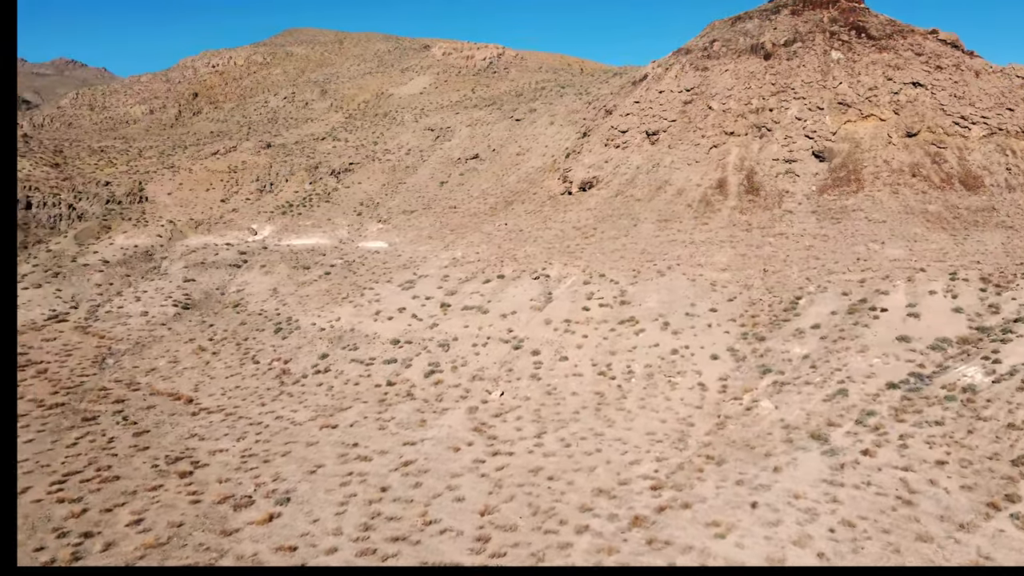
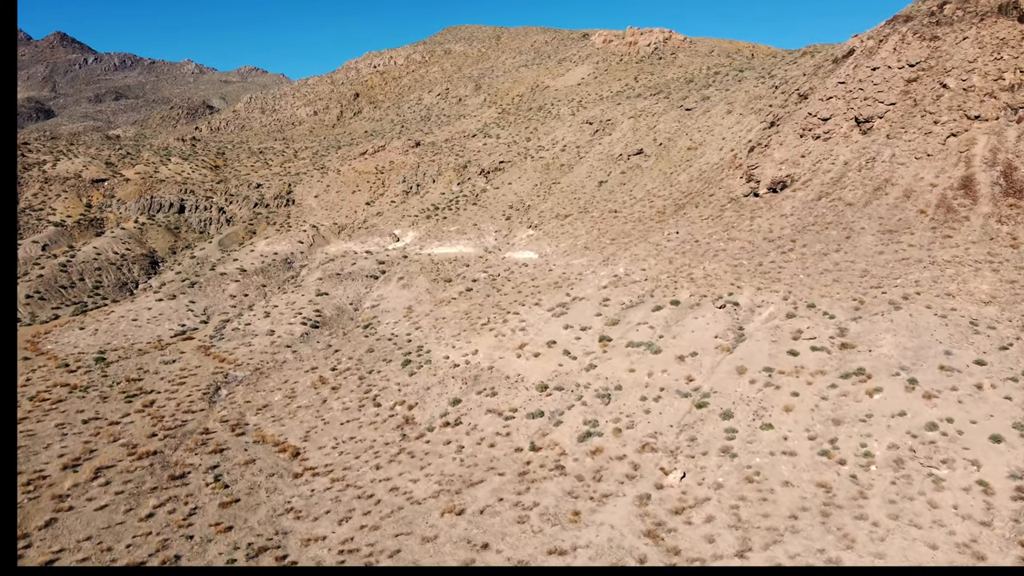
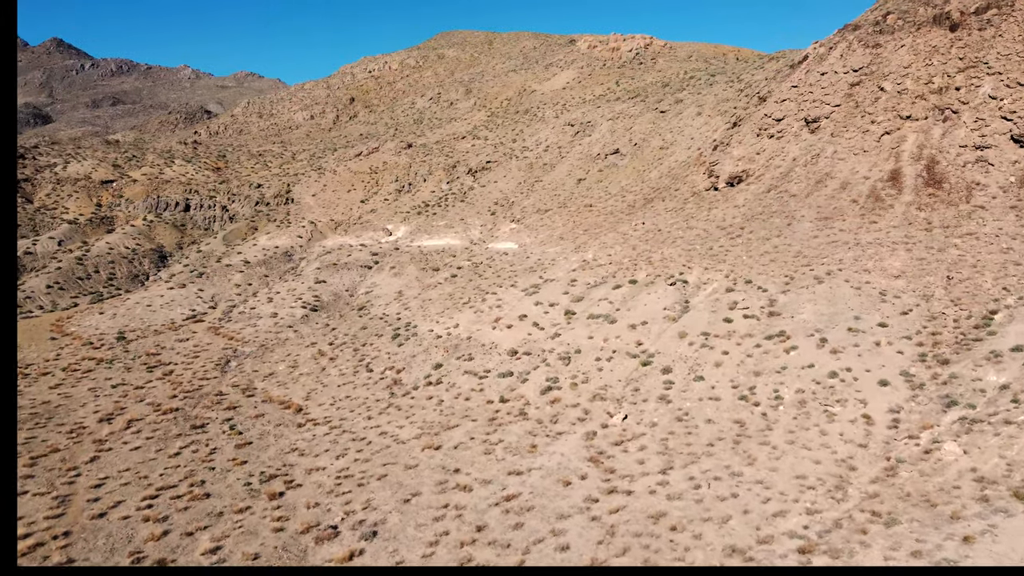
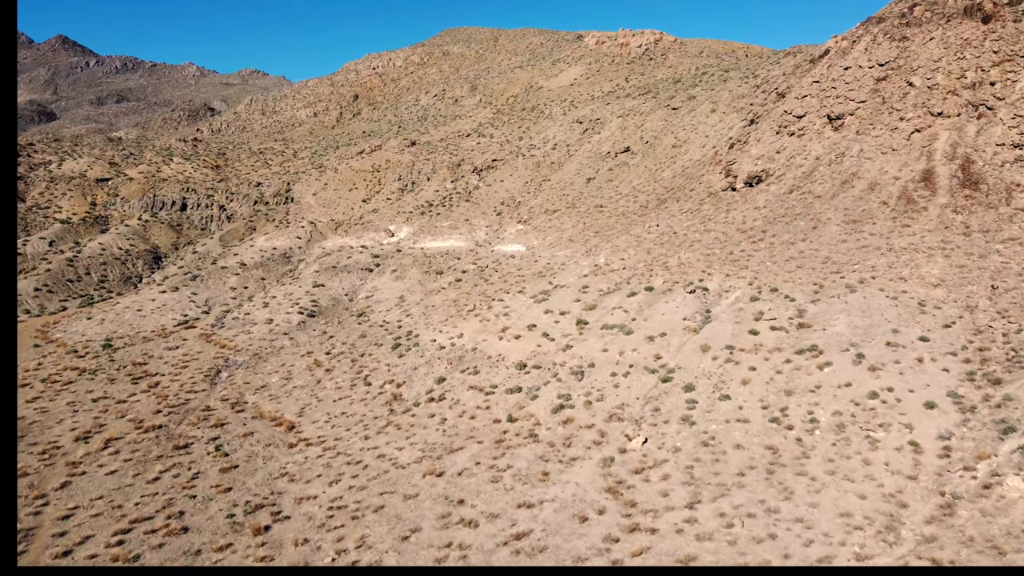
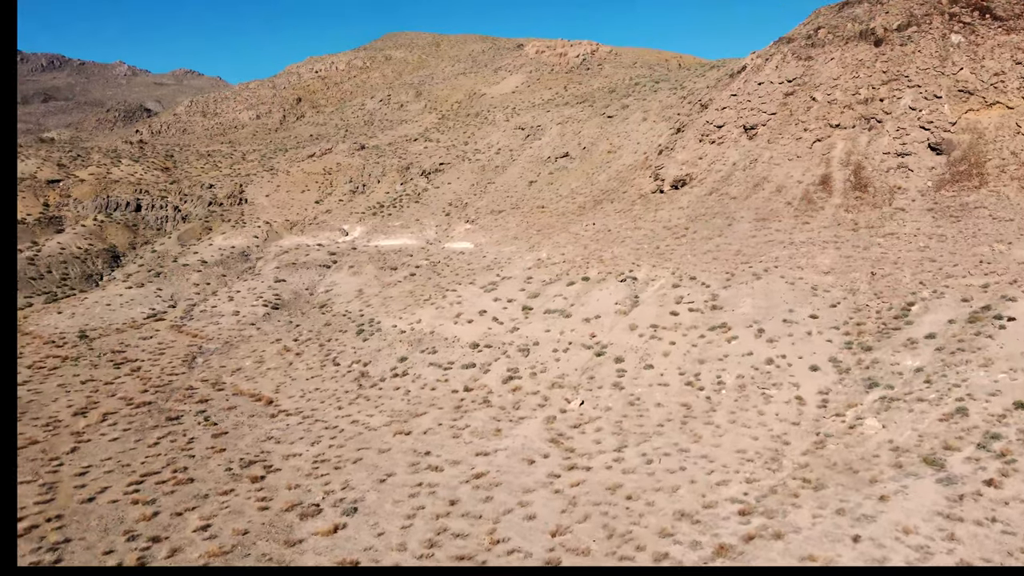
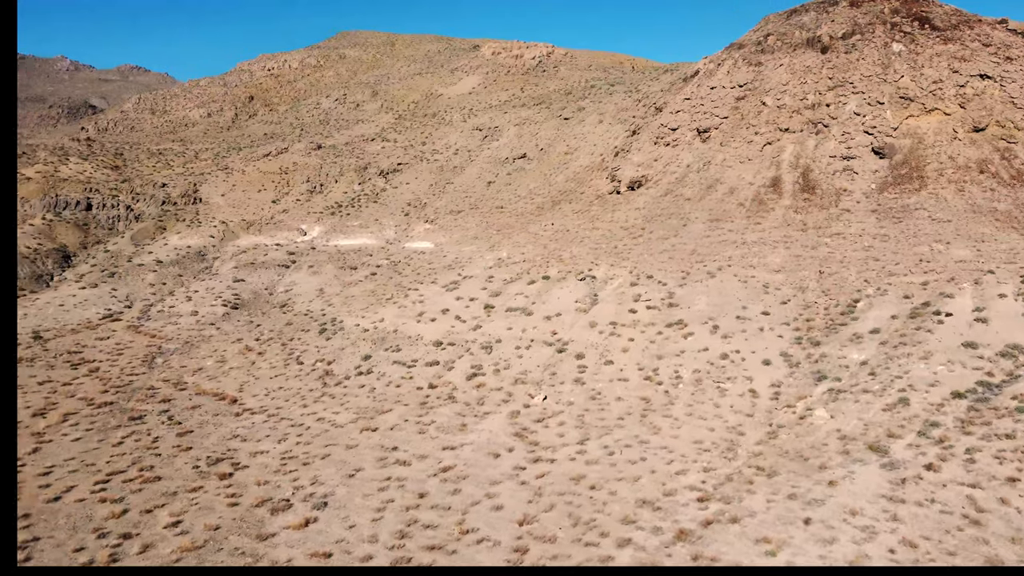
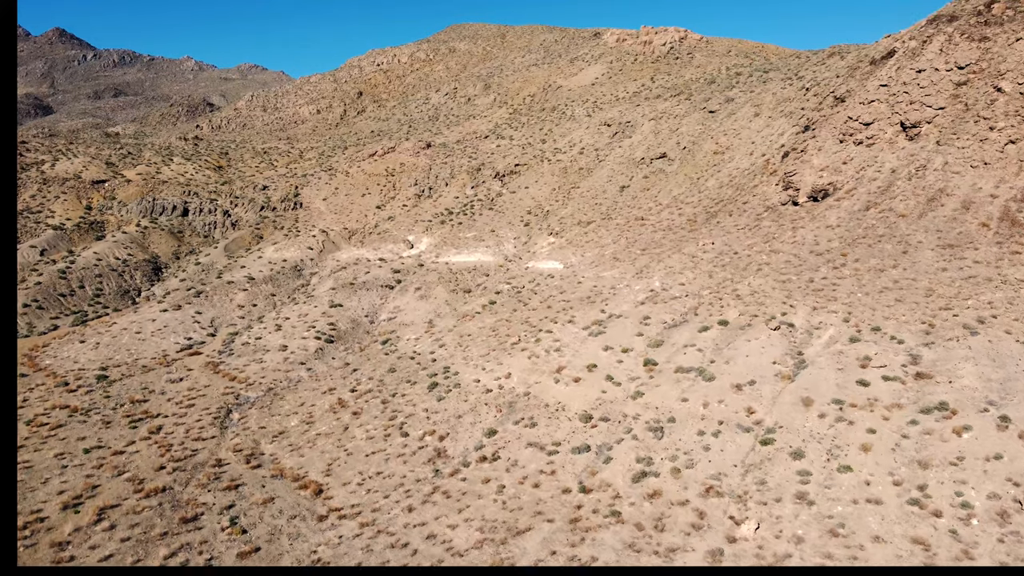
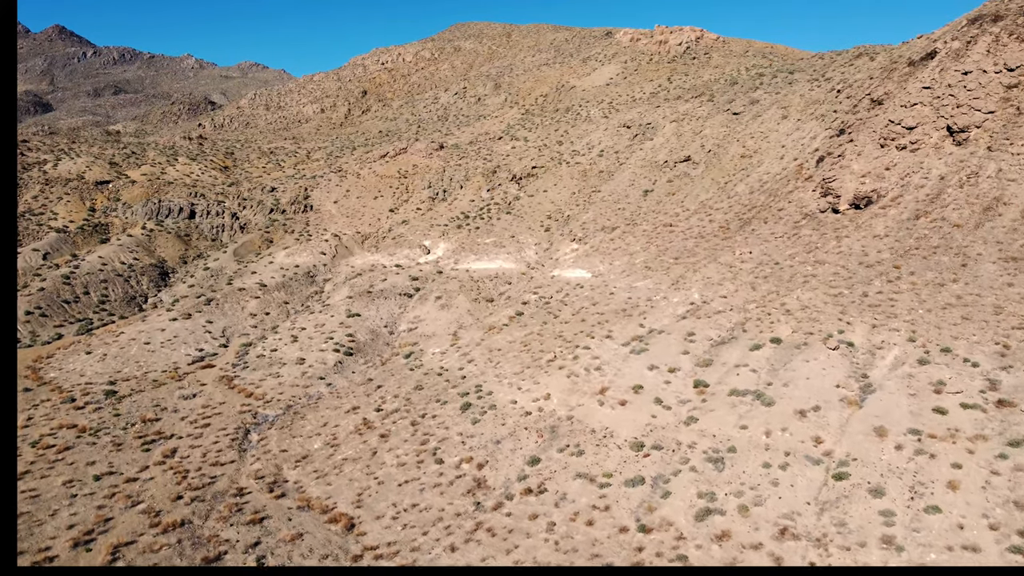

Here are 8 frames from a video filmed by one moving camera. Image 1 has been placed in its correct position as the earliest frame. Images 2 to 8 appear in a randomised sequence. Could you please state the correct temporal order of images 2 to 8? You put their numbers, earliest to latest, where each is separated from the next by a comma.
6, 5, 3, 4, 2, 7, 8
